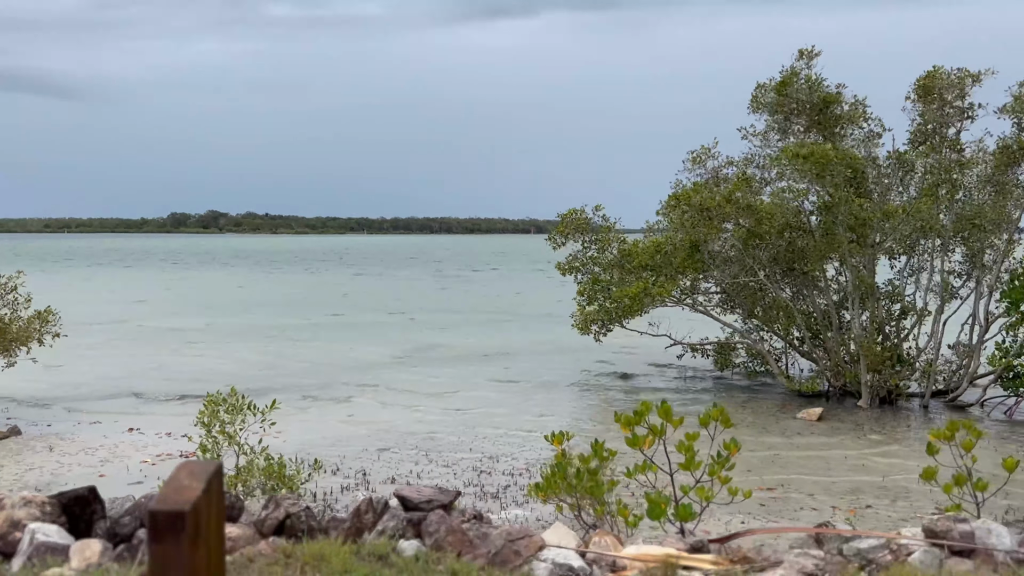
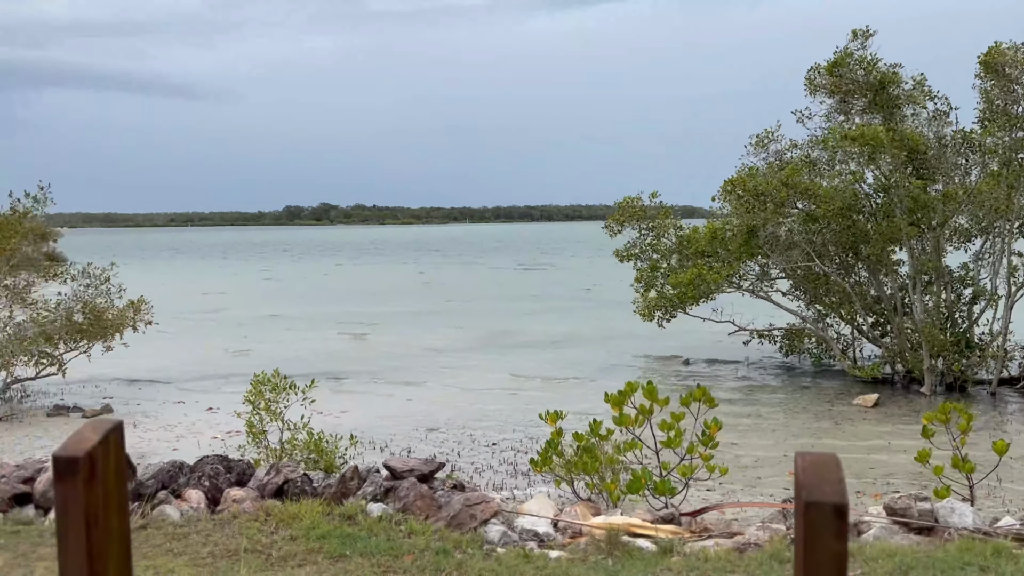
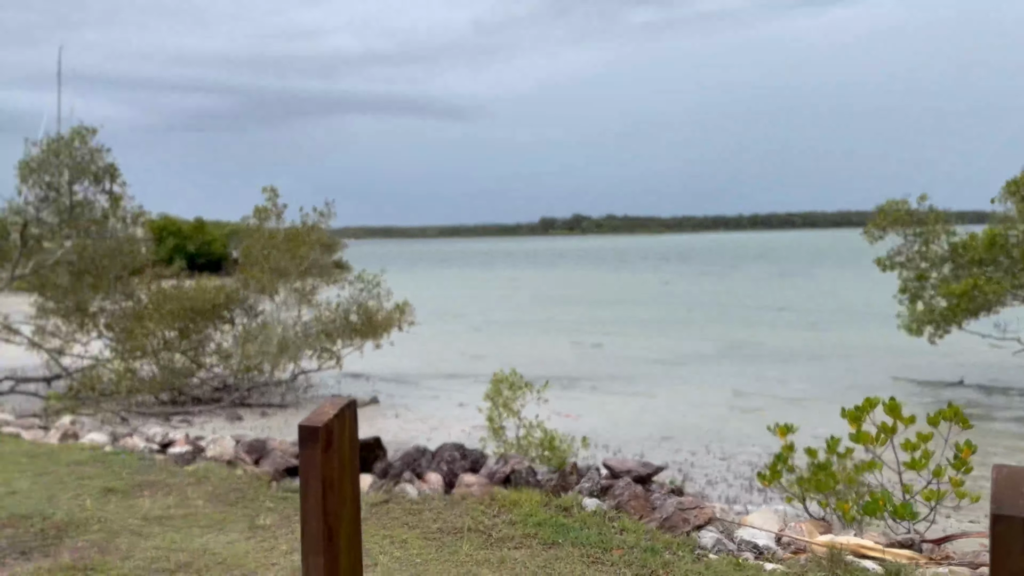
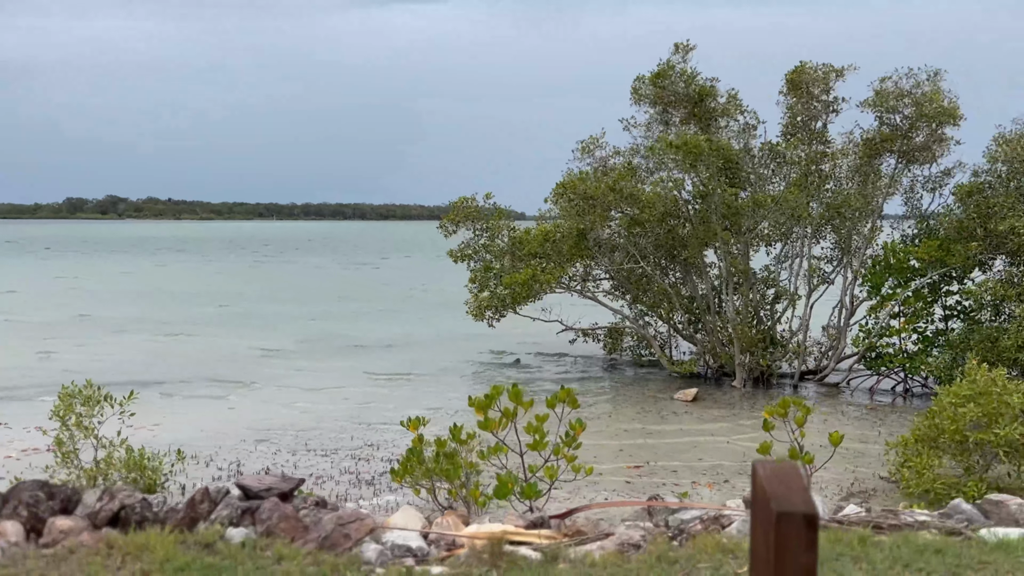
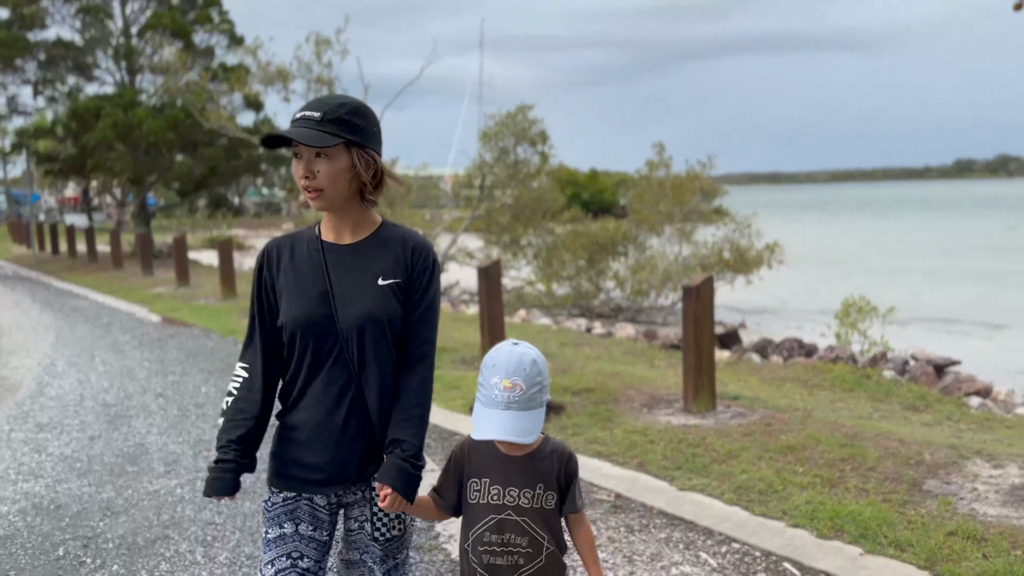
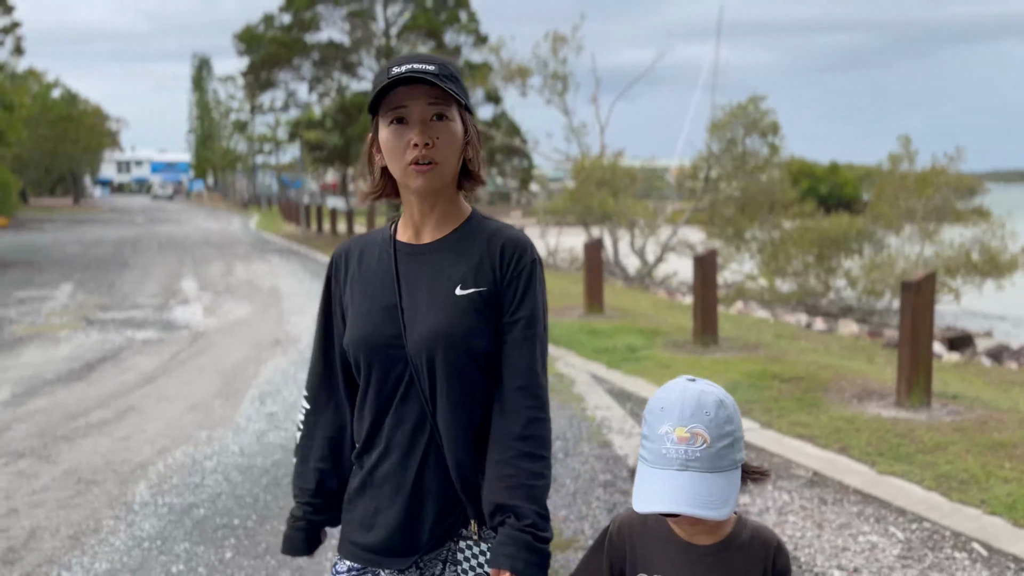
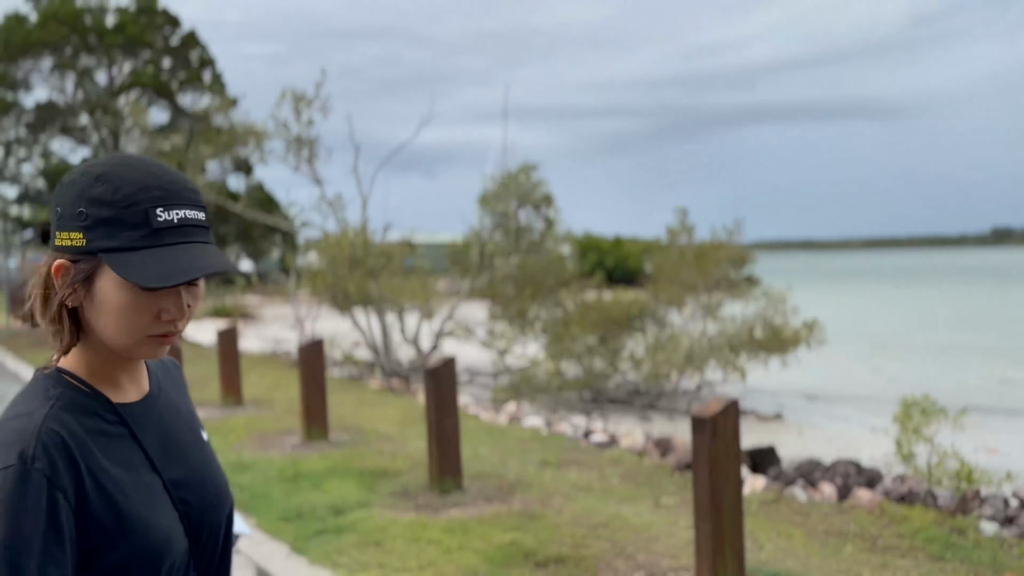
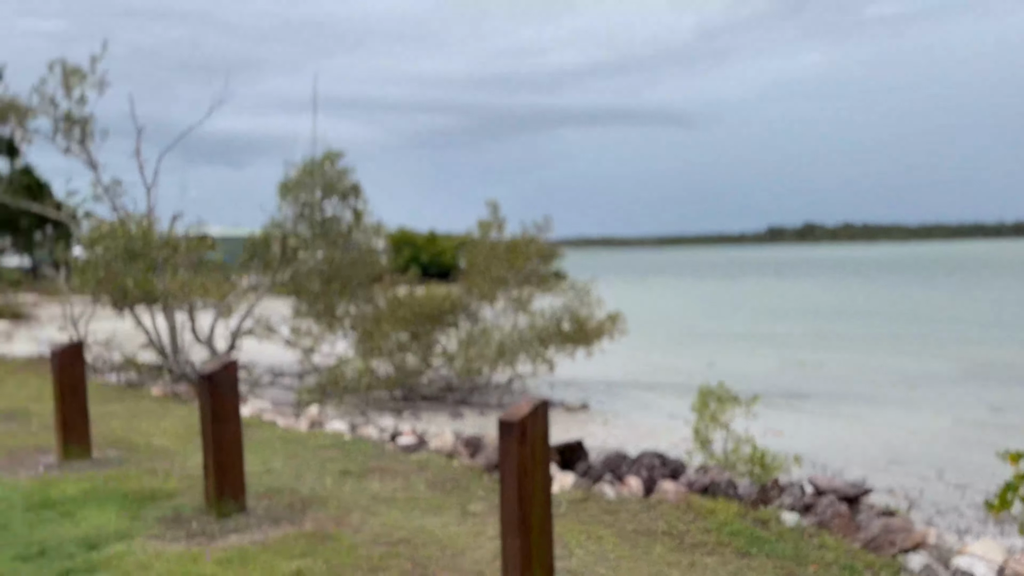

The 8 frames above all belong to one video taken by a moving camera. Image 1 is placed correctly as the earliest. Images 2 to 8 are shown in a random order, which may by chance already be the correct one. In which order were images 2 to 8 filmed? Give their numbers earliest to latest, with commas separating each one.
4, 2, 3, 8, 7, 5, 6
